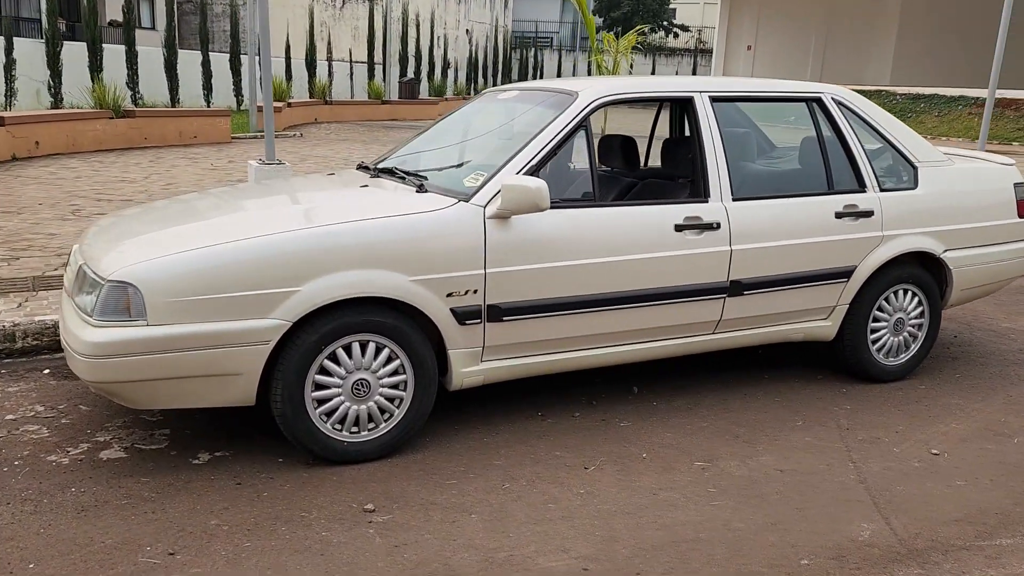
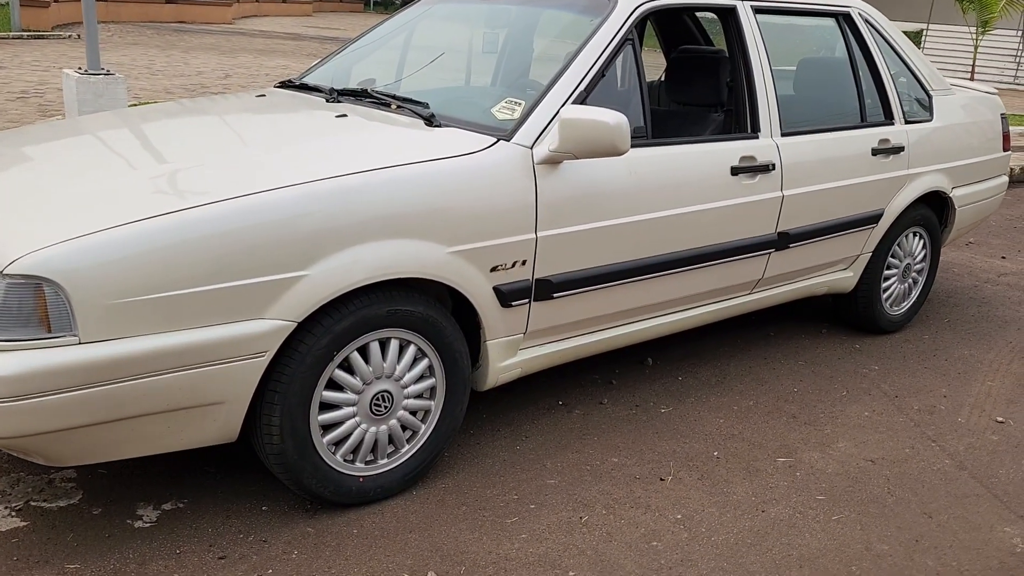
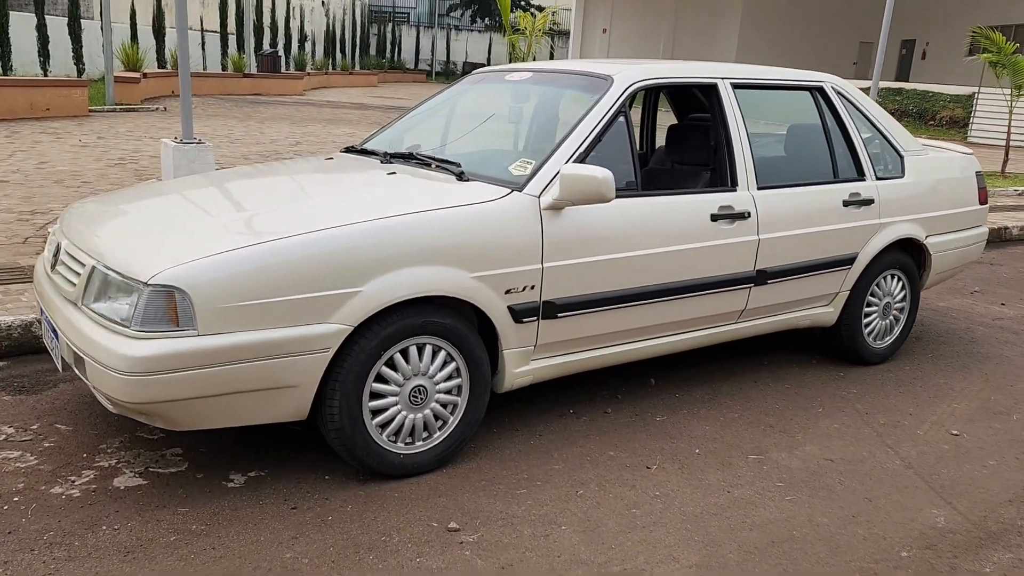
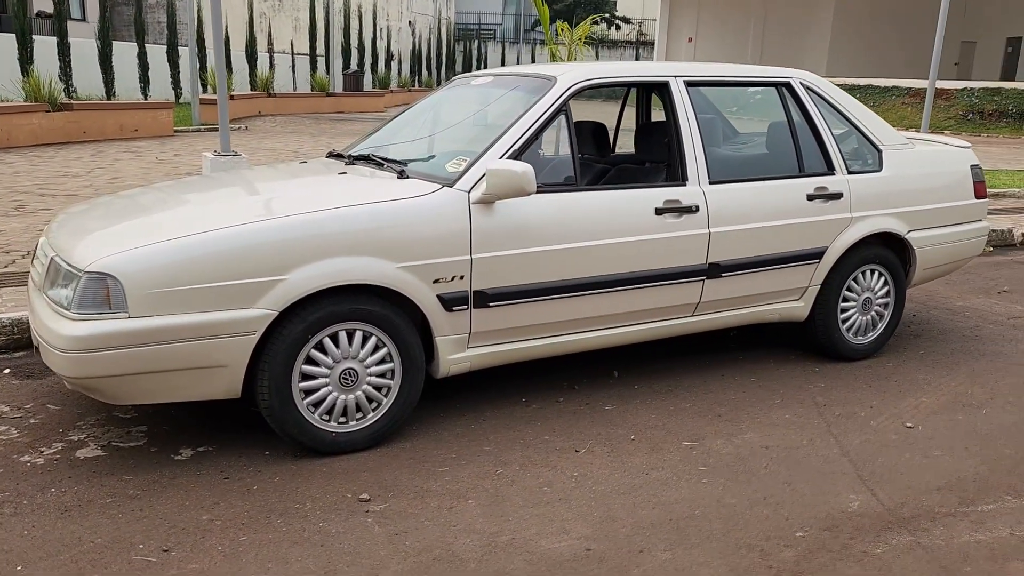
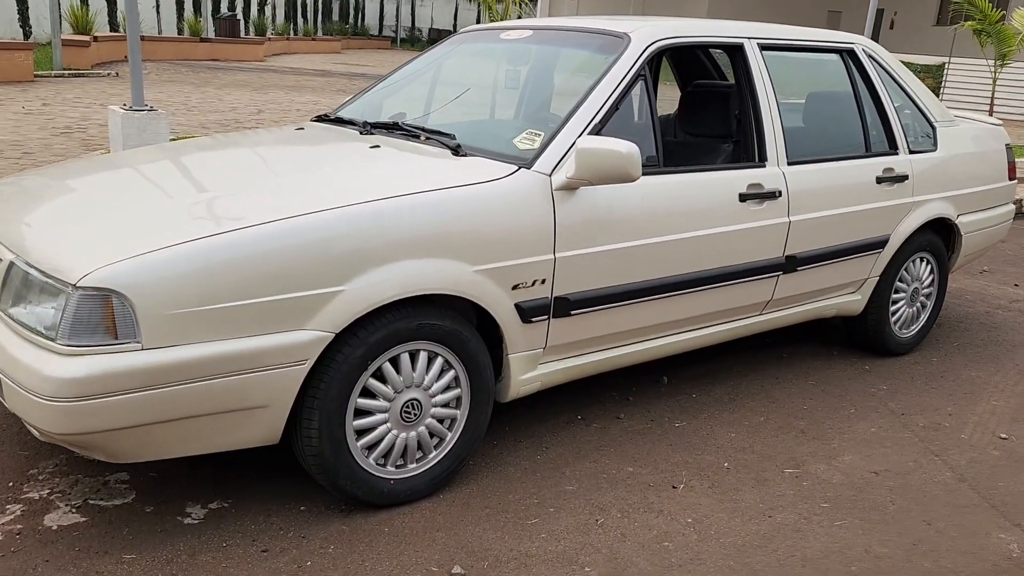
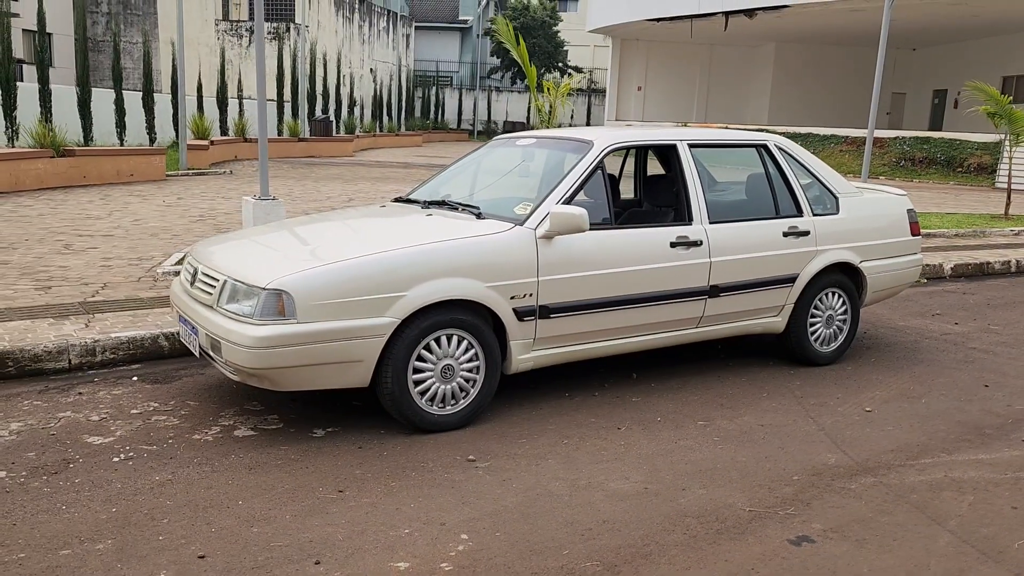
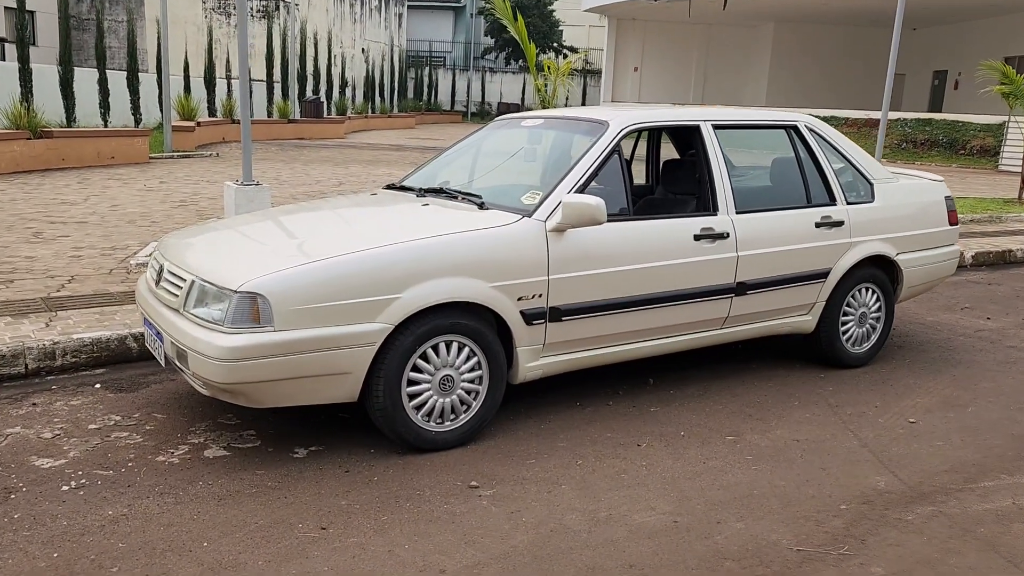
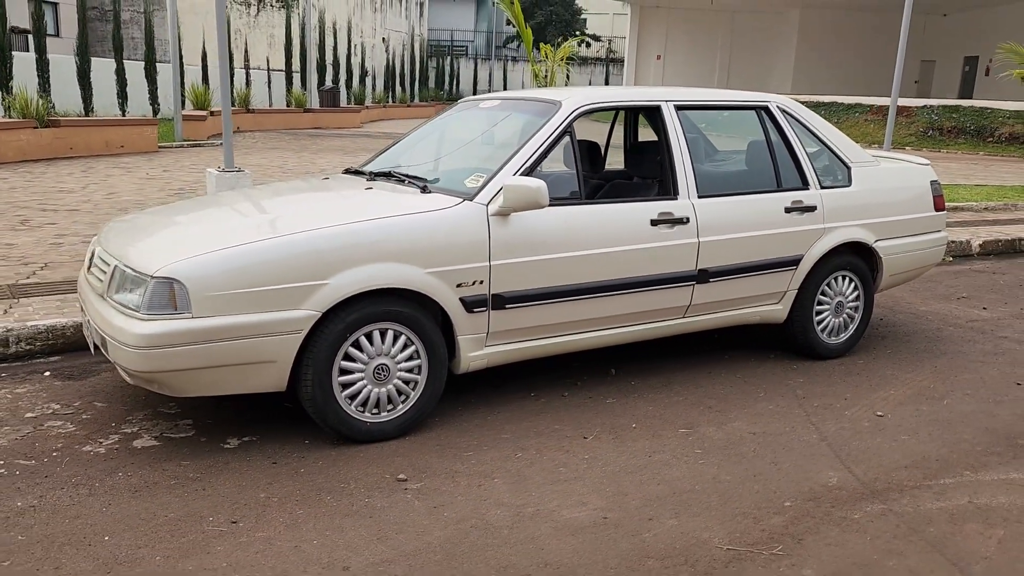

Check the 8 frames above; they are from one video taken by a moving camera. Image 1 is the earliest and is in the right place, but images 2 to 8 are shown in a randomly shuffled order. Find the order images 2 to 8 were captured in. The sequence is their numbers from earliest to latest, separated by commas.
4, 8, 6, 7, 3, 5, 2
